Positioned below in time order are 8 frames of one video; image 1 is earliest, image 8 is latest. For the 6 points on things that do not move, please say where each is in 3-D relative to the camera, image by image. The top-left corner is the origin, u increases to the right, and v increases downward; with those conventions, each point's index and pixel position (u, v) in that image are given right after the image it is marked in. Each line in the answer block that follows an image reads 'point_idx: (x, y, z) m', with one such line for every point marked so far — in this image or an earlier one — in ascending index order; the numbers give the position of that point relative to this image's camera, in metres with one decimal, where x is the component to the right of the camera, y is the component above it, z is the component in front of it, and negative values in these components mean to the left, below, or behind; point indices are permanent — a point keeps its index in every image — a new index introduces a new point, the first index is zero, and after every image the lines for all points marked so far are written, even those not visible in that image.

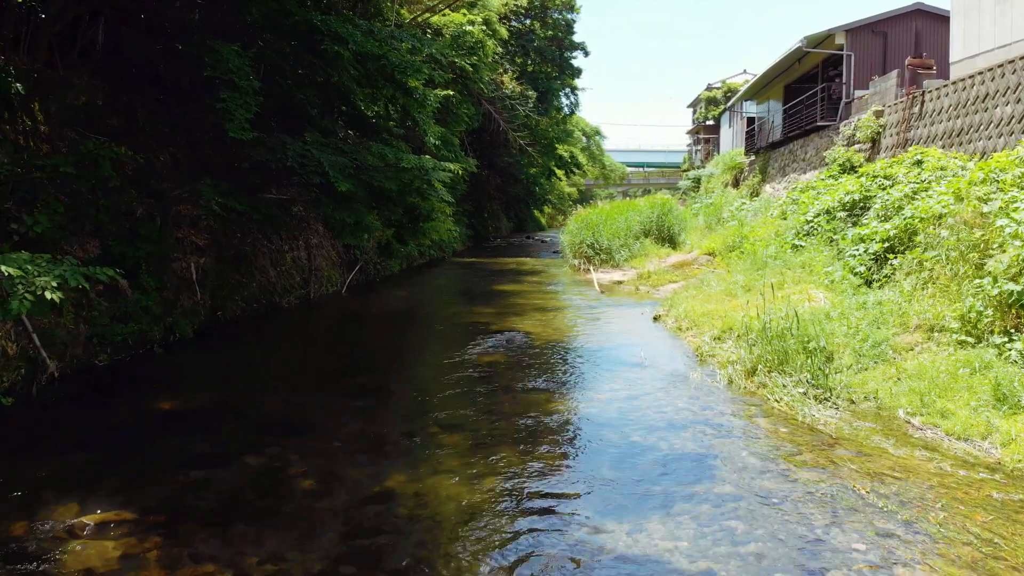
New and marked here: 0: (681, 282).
0: (+2.7, +0.1, +10.5) m
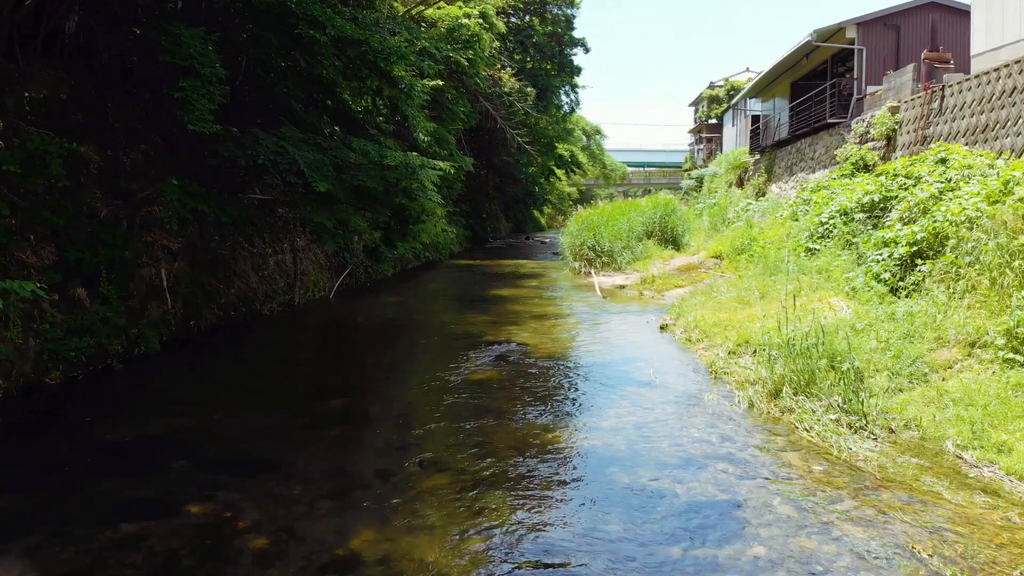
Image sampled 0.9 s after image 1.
0: (+2.6, 0.0, +10.0) m
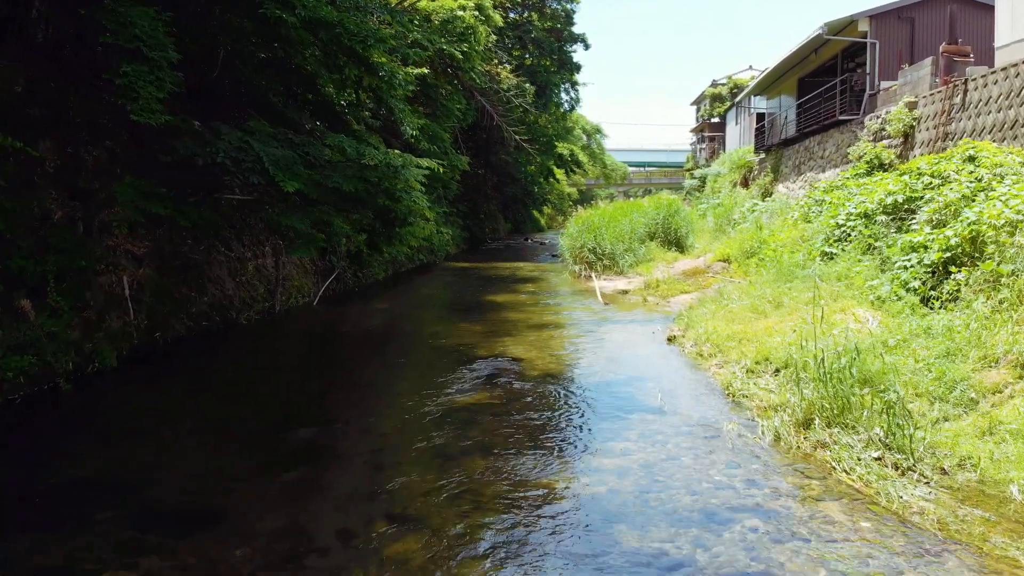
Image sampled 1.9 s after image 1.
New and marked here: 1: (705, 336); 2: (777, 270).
0: (+2.5, -0.1, +9.3) m
1: (+1.8, -0.5, +6.4) m
2: (+3.4, +0.2, +8.5) m
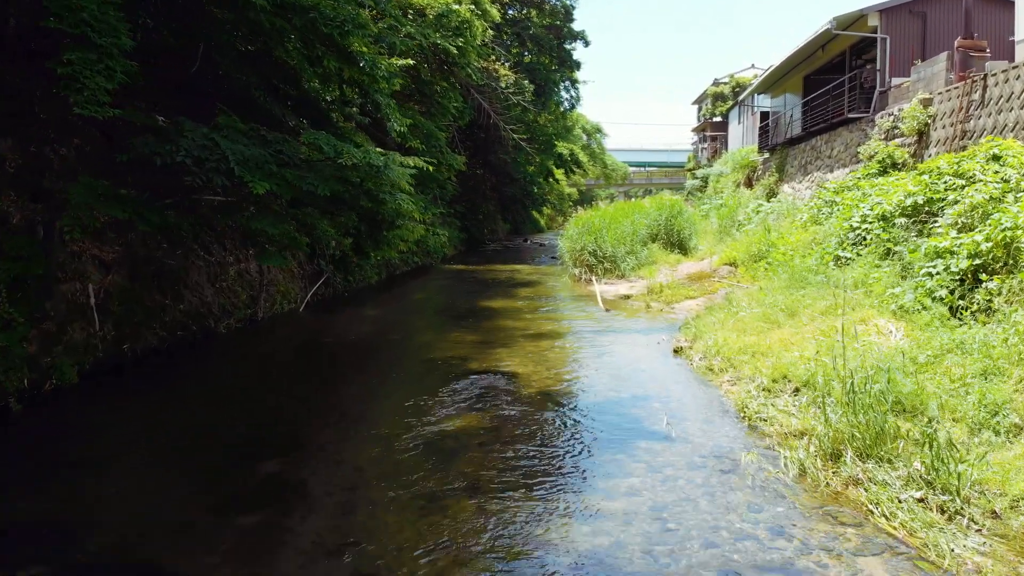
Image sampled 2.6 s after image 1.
0: (+2.5, -0.2, +8.9) m
1: (+1.8, -0.5, +5.9) m
2: (+3.3, +0.1, +8.0) m
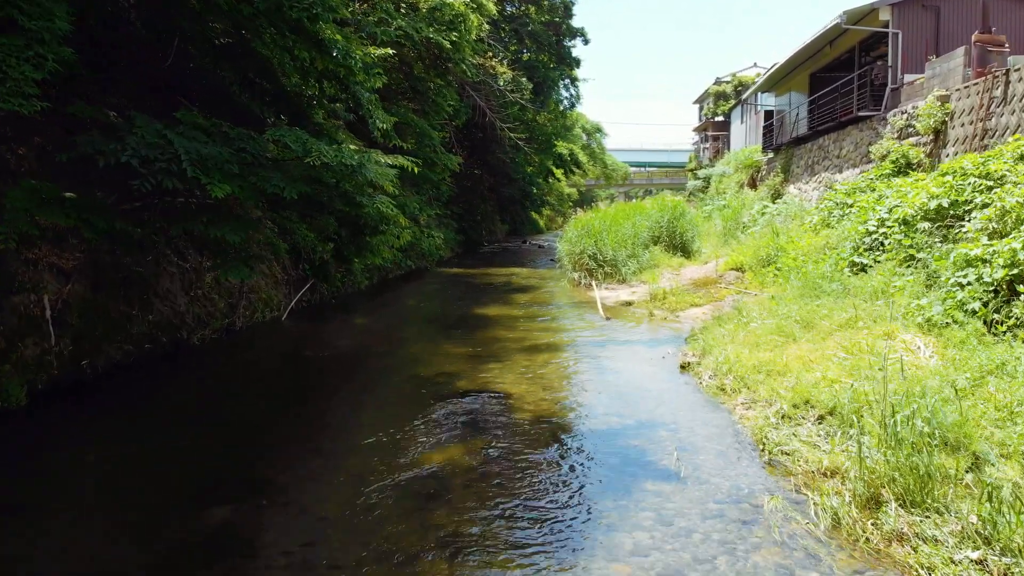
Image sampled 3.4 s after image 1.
0: (+2.4, -0.3, +8.4) m
1: (+1.7, -0.6, +5.4) m
2: (+3.2, 0.0, +7.5) m
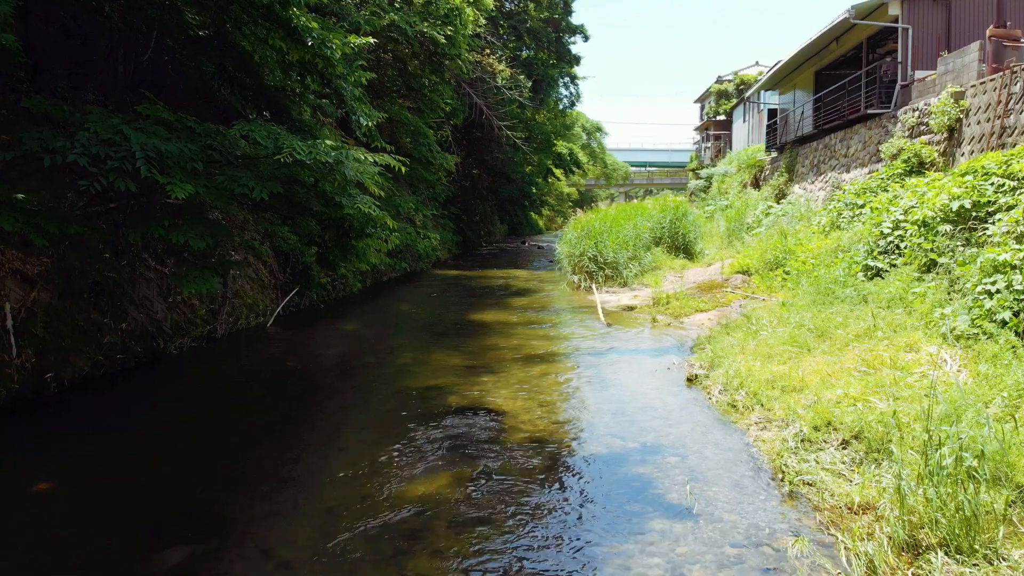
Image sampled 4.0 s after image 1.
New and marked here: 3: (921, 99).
0: (+2.4, -0.3, +8.0) m
1: (+1.7, -0.7, +5.0) m
2: (+3.2, 0.0, +7.1) m
3: (+6.6, +3.1, +10.9) m
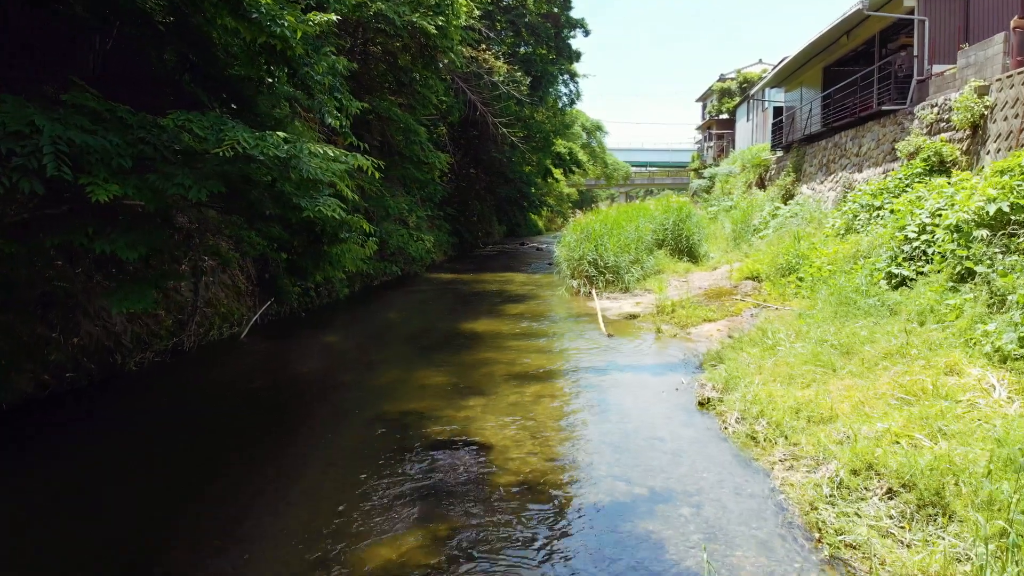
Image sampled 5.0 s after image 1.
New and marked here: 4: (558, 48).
0: (+2.3, -0.4, +7.4) m
1: (+1.6, -0.8, +4.5) m
2: (+3.1, -0.1, +6.5) m
3: (+6.6, +3.0, +10.3) m
4: (+1.4, +7.0, +19.6) m
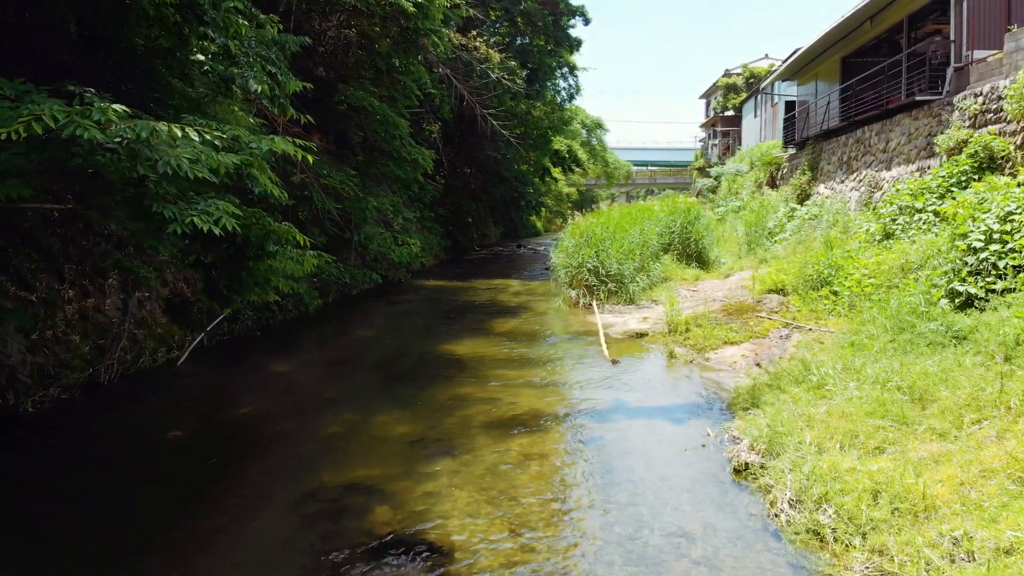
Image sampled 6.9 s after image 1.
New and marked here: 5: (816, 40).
0: (+2.2, -0.6, +6.3) m
1: (+1.5, -1.0, +3.3) m
2: (+3.0, -0.3, +5.4) m
3: (+6.4, +2.8, +9.1) m
4: (+1.3, +6.9, +18.5) m
5: (+7.0, +5.7, +15.3) m
